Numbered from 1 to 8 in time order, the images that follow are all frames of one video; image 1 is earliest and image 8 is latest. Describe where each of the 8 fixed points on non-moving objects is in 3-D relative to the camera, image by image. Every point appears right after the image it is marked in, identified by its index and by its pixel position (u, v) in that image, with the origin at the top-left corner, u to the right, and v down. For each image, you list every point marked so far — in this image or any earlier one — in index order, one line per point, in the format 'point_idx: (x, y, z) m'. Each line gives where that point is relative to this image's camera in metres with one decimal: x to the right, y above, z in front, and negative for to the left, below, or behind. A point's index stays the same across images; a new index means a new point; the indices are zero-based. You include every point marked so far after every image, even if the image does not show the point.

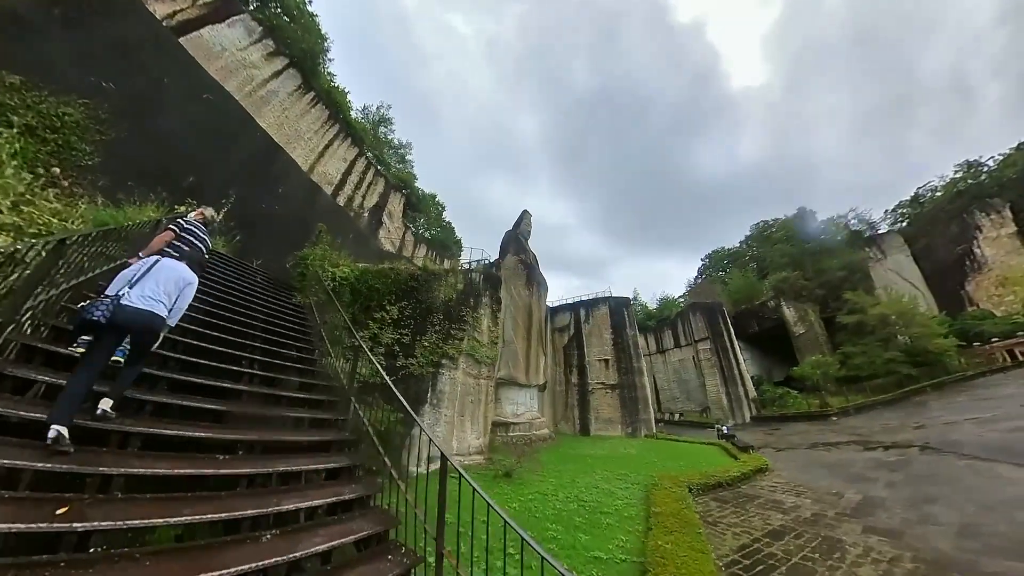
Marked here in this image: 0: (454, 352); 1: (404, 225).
0: (-1.4, -1.5, +7.6) m
1: (-4.0, +2.4, +13.5) m
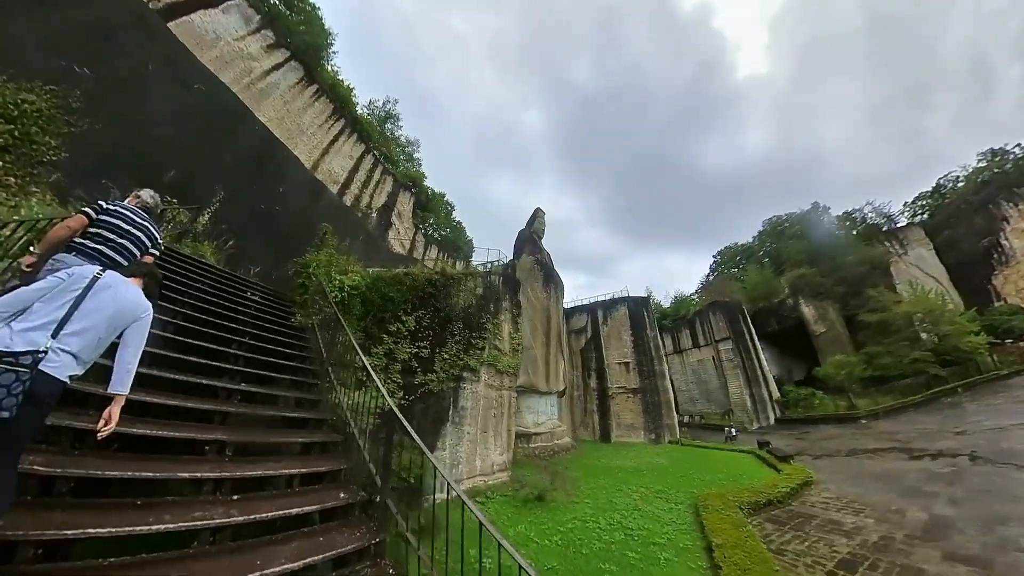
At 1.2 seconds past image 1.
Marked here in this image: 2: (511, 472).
0: (-0.8, -1.6, +7.0) m
1: (-3.5, +2.3, +12.9) m
2: (-0.1, -4.4, +8.0) m
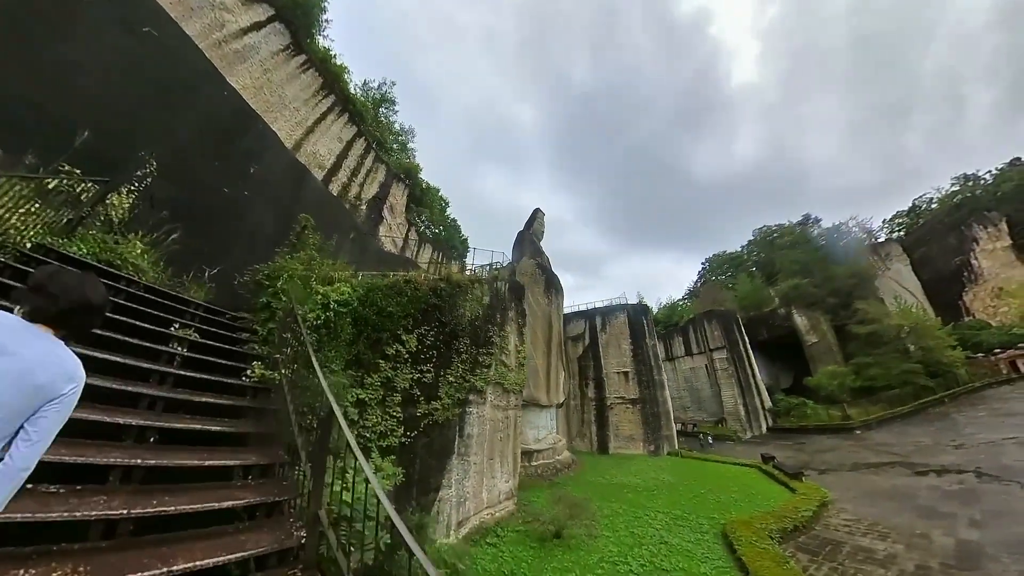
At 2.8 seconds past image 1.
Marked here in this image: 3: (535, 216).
0: (-0.6, -1.8, +6.2) m
1: (-3.5, +2.3, +11.9) m
2: (+0.1, -4.5, +7.3) m
3: (+0.9, +2.7, +12.7) m
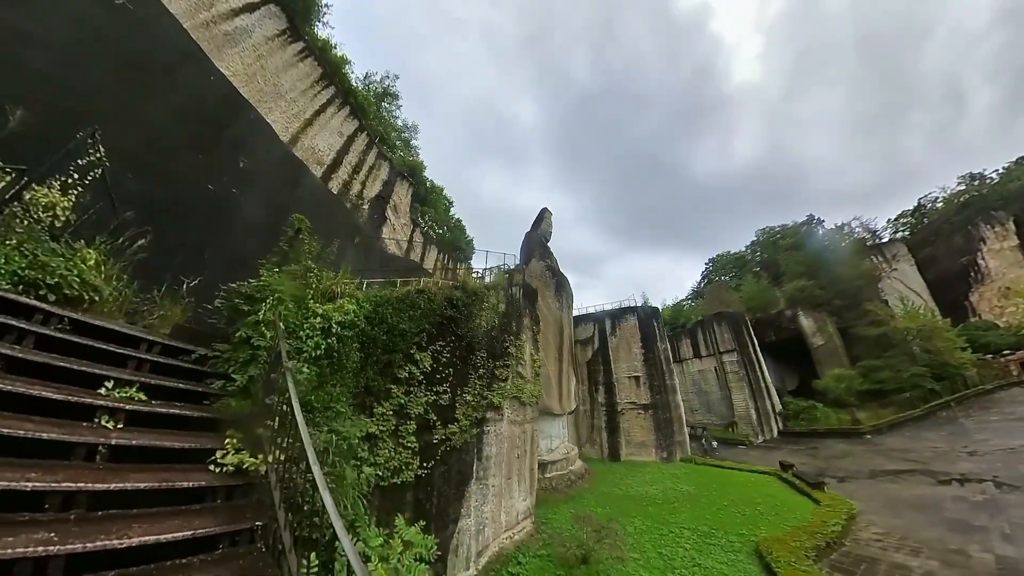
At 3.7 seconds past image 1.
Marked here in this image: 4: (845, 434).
0: (-0.2, -1.9, +5.8) m
1: (-3.3, +2.2, +11.4) m
2: (+0.4, -4.6, +6.9) m
3: (+1.1, +2.6, +12.3) m
4: (+11.8, -5.2, +12.3) m
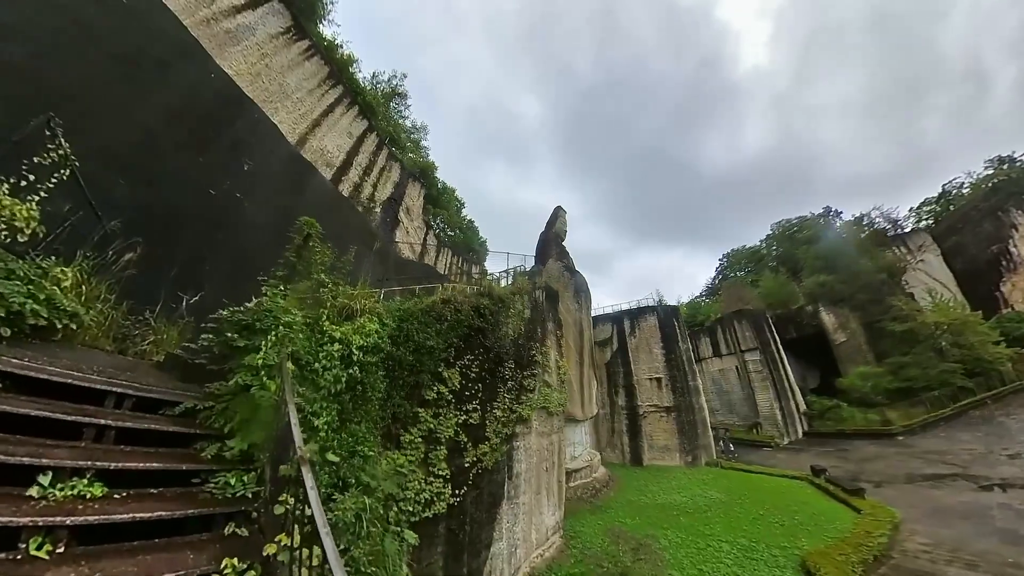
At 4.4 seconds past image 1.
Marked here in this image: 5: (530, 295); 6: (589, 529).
0: (+0.3, -2.0, +5.5) m
1: (-2.8, +2.1, +11.1) m
2: (+1.0, -4.7, +6.6) m
3: (+1.6, +2.6, +11.9) m
4: (+12.4, -5.0, +11.8) m
5: (+0.3, -0.1, +6.3) m
6: (+1.6, -4.9, +7.0) m
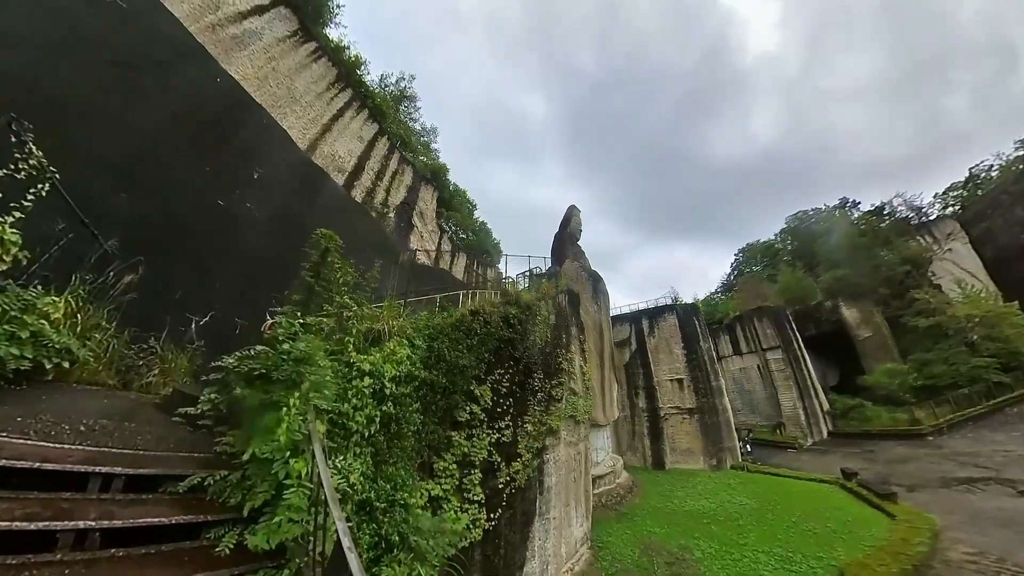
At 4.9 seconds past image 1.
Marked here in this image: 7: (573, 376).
0: (+0.7, -2.1, +5.3) m
1: (-2.4, +1.9, +10.9) m
2: (+1.5, -4.8, +6.4) m
3: (+2.0, +2.5, +11.6) m
4: (+13.0, -4.8, +11.4) m
5: (+0.7, -0.2, +6.1) m
6: (+2.1, -5.0, +6.8) m
7: (+1.1, -1.6, +6.3) m
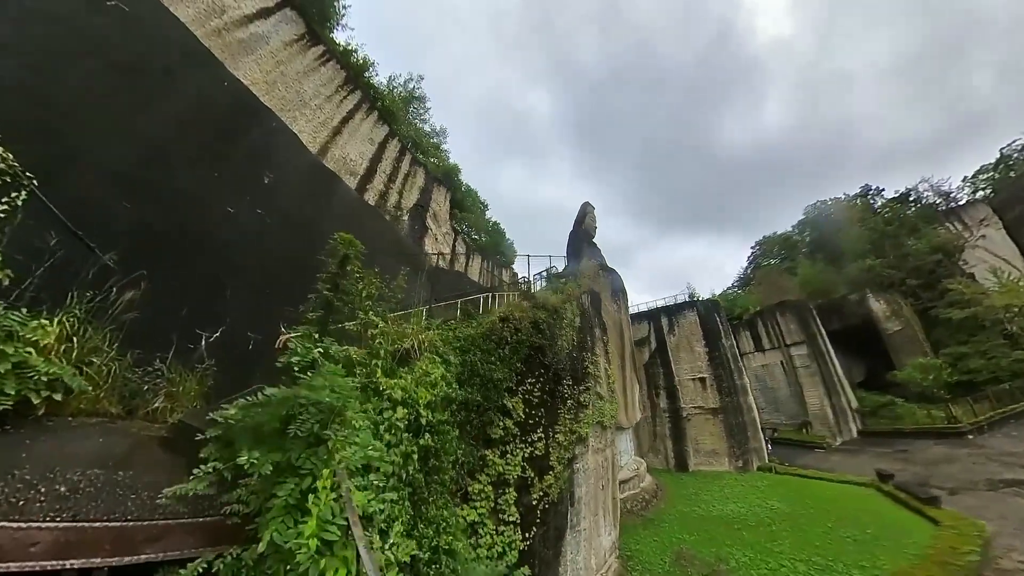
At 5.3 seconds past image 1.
0: (+1.1, -2.1, +5.1) m
1: (-2.0, +1.9, +10.8) m
2: (+1.9, -4.8, +6.2) m
3: (+2.4, +2.5, +11.4) m
4: (+13.6, -4.6, +10.9) m
5: (+1.1, -0.3, +5.9) m
6: (+2.6, -5.0, +6.6) m
7: (+1.5, -1.6, +6.1) m
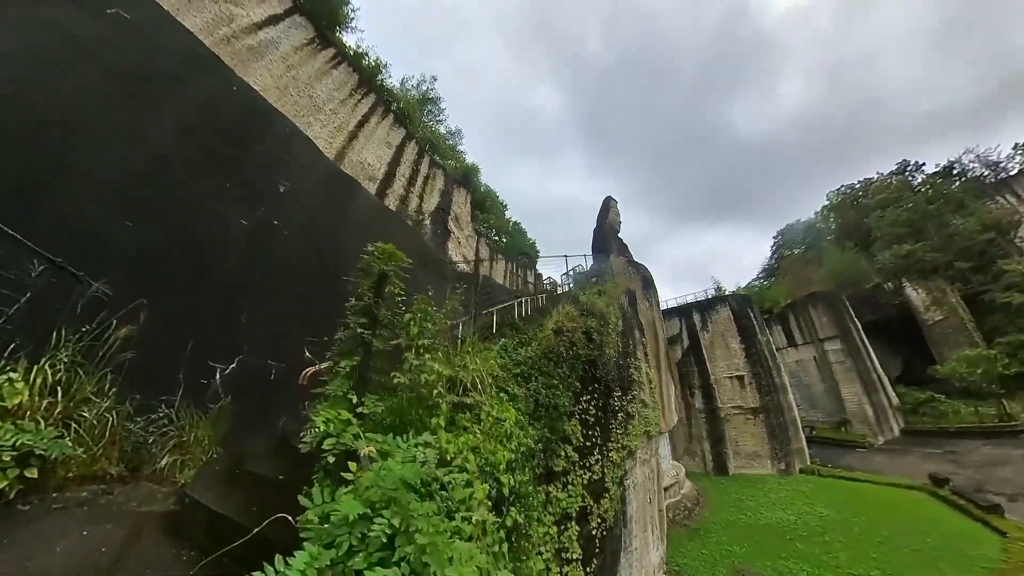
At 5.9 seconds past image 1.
0: (+1.7, -2.2, +4.8) m
1: (-1.3, +1.8, +10.5) m
2: (+2.7, -4.8, +5.9) m
3: (+3.1, +2.6, +11.0) m
4: (+14.5, -4.2, +10.3) m
5: (+1.7, -0.3, +5.5) m
6: (+3.3, -5.0, +6.3) m
7: (+2.2, -1.6, +5.8) m
